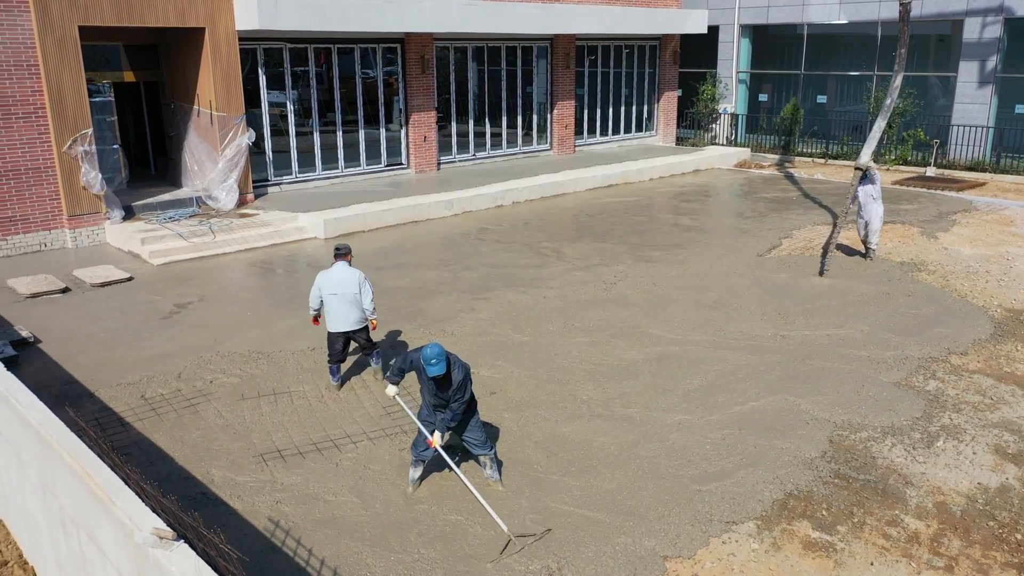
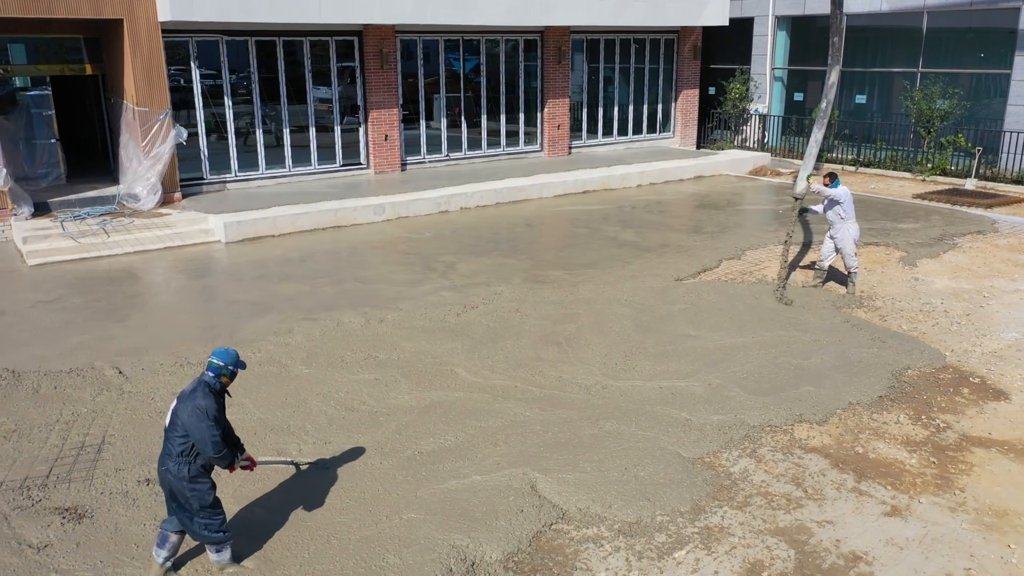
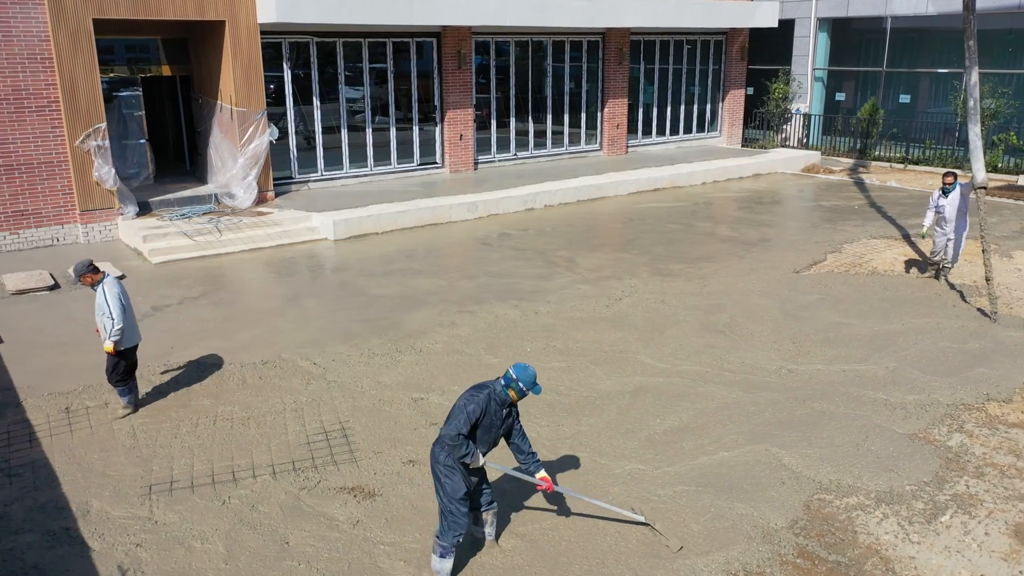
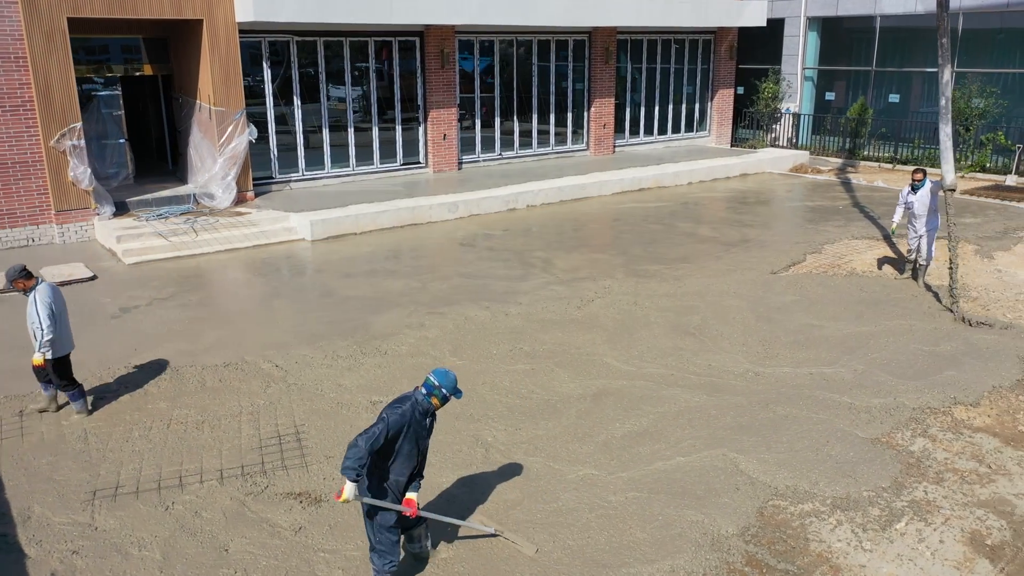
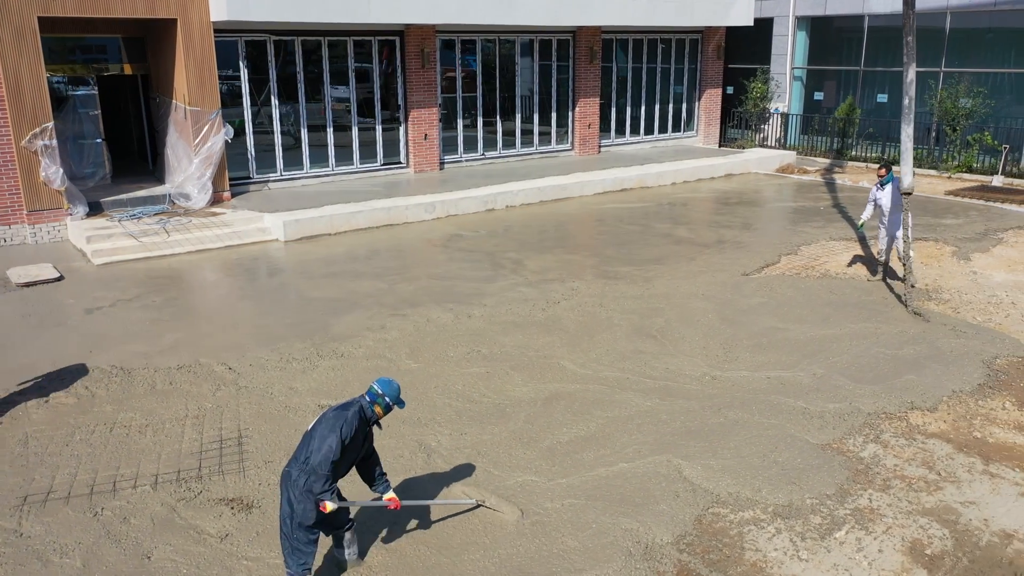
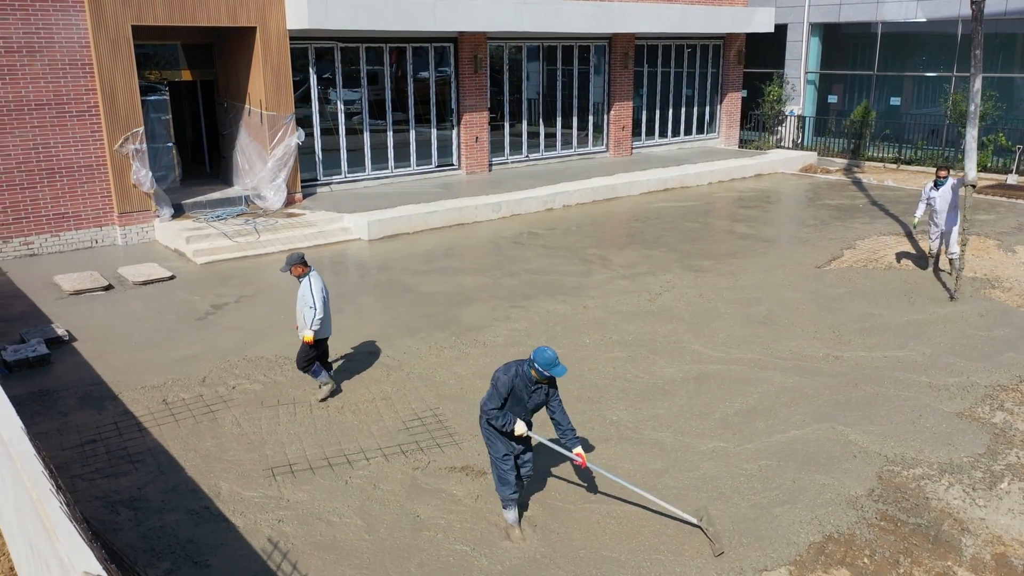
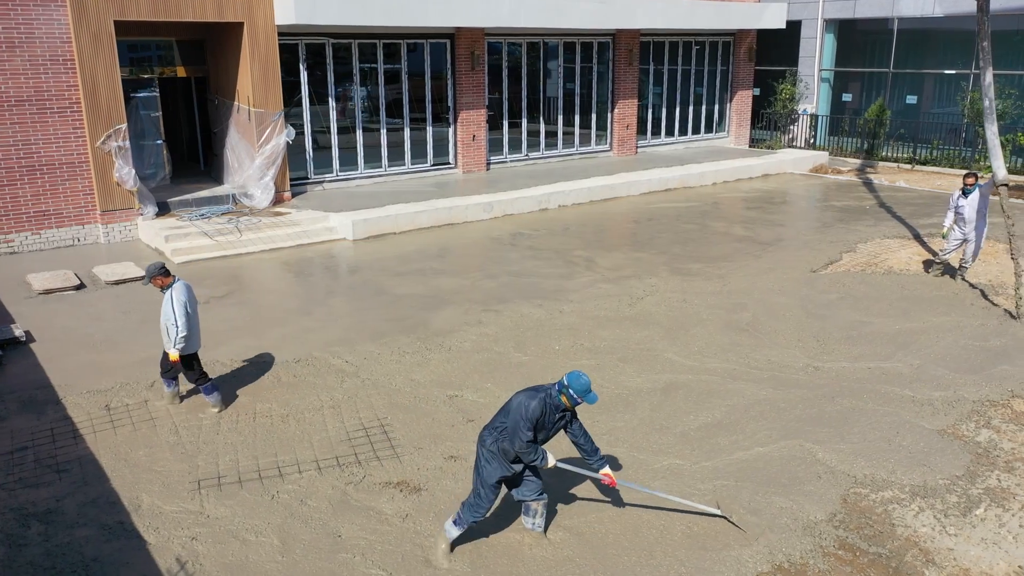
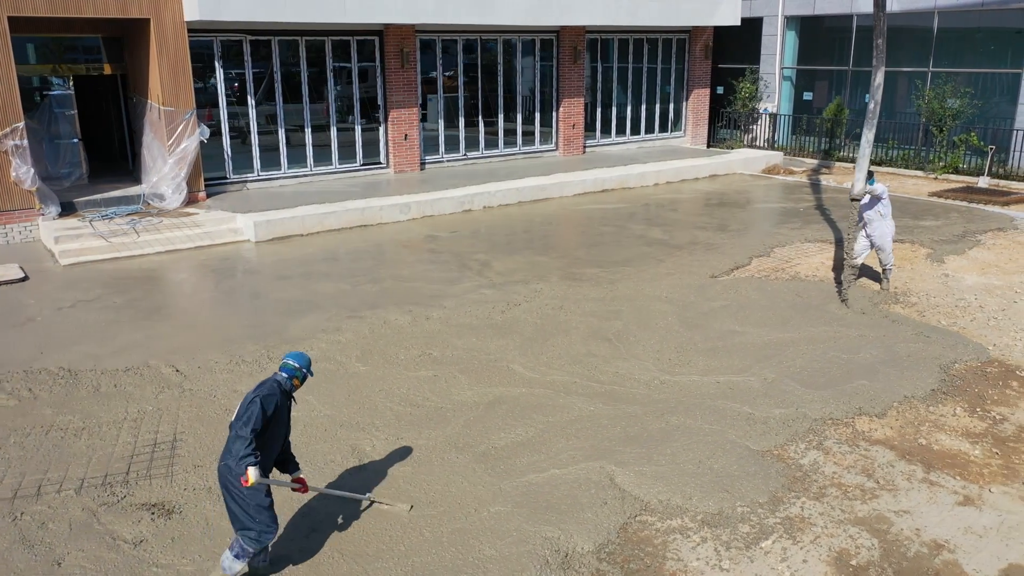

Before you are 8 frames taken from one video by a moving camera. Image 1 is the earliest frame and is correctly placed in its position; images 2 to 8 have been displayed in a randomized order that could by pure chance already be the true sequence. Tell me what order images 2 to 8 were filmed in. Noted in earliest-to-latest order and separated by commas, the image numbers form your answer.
6, 7, 3, 4, 5, 8, 2
